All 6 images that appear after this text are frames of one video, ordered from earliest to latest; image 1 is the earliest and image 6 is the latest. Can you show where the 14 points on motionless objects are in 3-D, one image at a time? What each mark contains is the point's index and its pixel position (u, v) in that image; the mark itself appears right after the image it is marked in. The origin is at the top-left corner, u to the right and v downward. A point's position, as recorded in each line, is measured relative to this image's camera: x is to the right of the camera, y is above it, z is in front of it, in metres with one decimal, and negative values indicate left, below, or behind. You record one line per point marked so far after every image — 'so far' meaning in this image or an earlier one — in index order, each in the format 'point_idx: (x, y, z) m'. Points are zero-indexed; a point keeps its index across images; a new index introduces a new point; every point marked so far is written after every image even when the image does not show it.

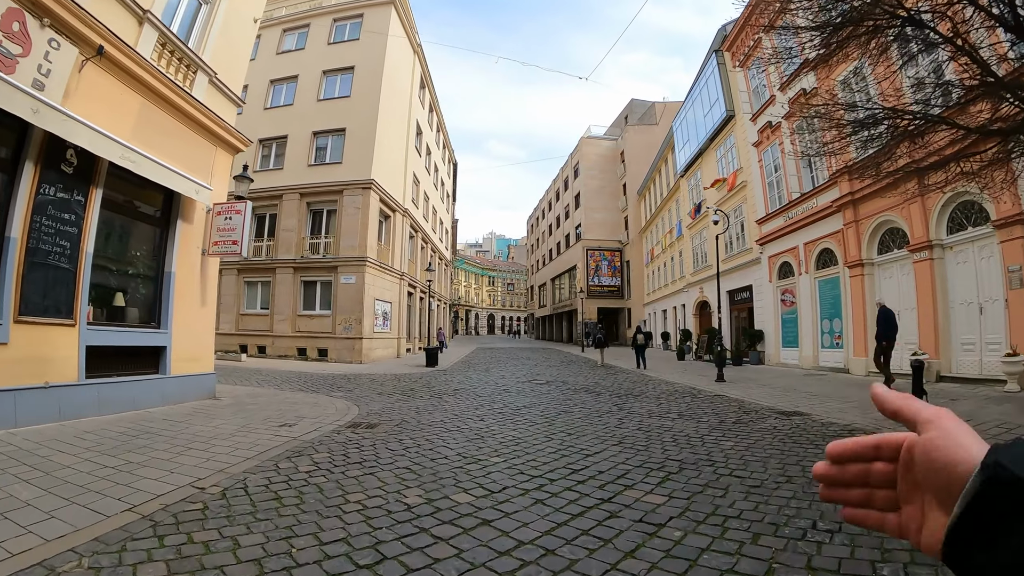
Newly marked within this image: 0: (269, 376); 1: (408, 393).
0: (-8.7, -3.2, +16.2) m
1: (-2.3, -2.4, +10.3) m
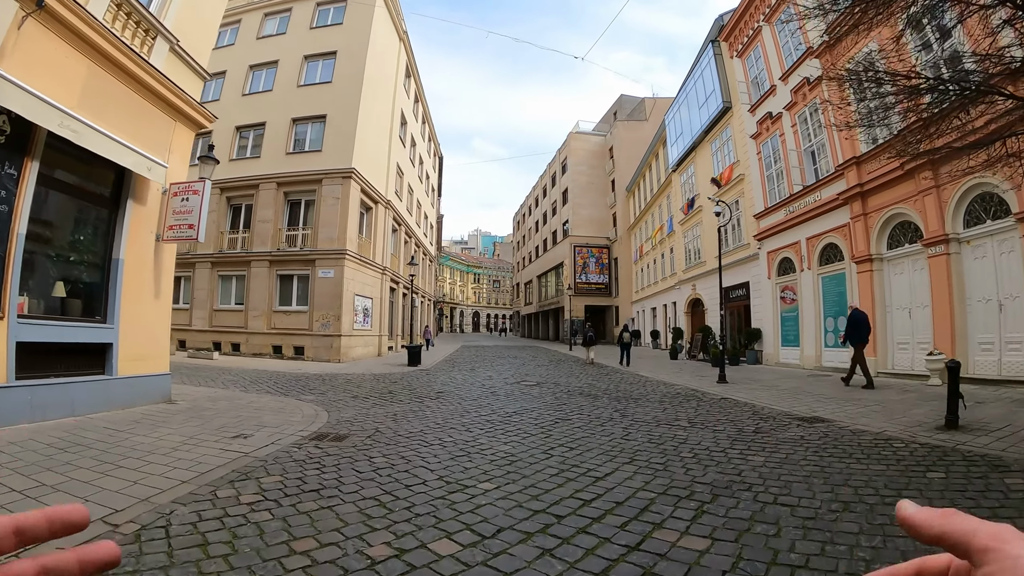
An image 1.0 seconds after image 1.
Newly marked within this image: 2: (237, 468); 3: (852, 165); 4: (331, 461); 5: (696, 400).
0: (-9.1, -2.9, +15.0) m
1: (-2.6, -2.2, +9.3) m
2: (-3.1, -2.0, +5.1) m
3: (+9.2, +3.3, +12.4) m
4: (-2.0, -1.9, +5.0) m
5: (+3.4, -2.1, +8.6) m
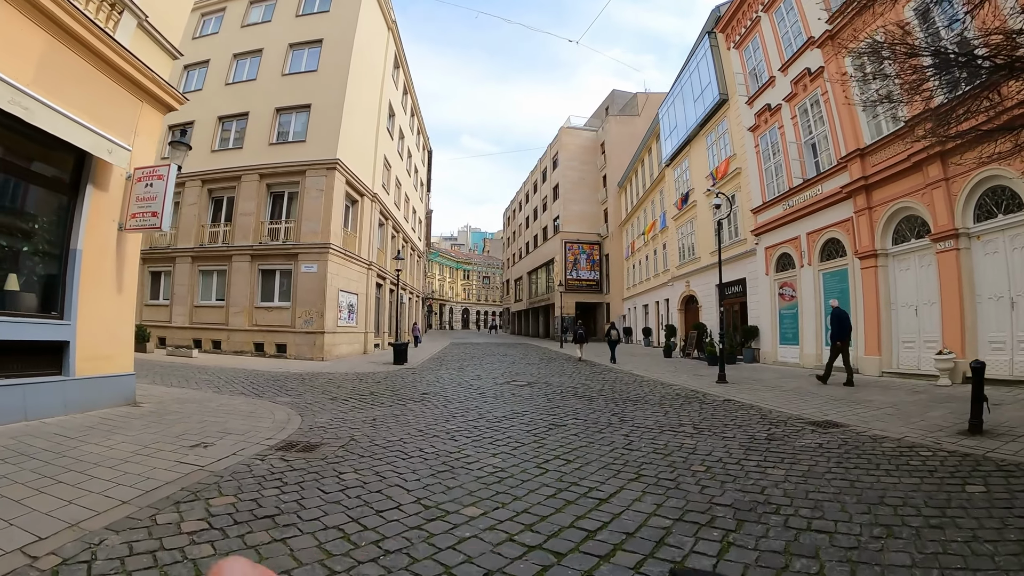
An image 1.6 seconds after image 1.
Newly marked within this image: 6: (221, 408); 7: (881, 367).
0: (-9.4, -2.7, +14.2) m
1: (-2.7, -2.1, +8.7) m
2: (-3.2, -1.9, +4.5) m
3: (+9.0, +3.4, +11.9) m
4: (-2.1, -1.8, +4.4) m
5: (+3.3, -2.0, +8.1) m
6: (-5.7, -2.4, +8.9) m
7: (+9.1, -1.9, +11.2) m
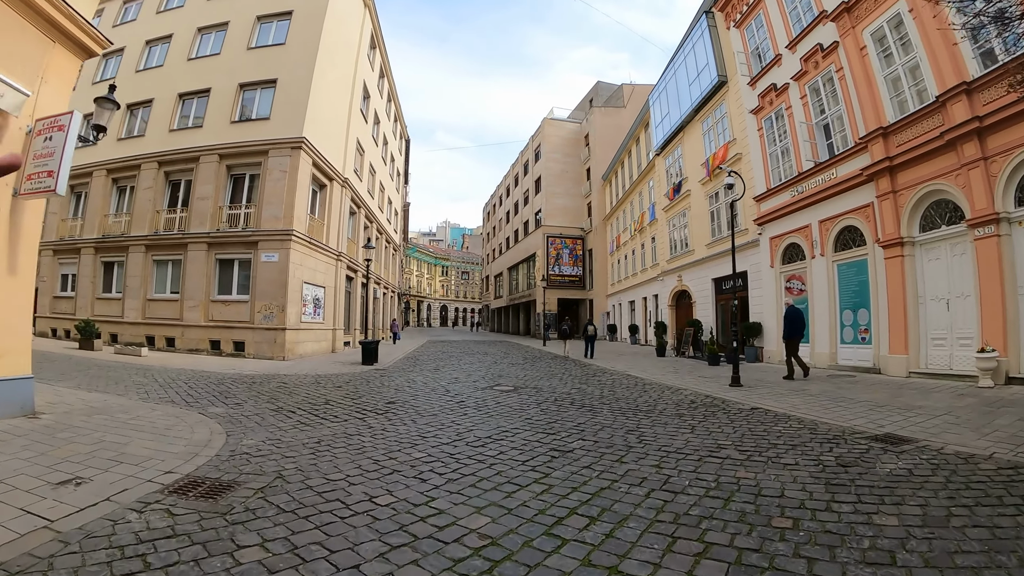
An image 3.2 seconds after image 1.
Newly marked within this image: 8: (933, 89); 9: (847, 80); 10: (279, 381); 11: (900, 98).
0: (-9.9, -2.4, +12.3) m
1: (-3.0, -1.9, +7.1) m
2: (-3.2, -1.7, +2.8) m
3: (+8.7, +3.6, +10.8) m
4: (-2.1, -1.6, +2.8) m
5: (+3.1, -1.8, +6.8) m
6: (-5.9, -2.1, +7.2) m
7: (+8.7, -1.8, +10.1) m
8: (+9.1, +4.3, +9.9) m
9: (+8.8, +5.5, +12.0) m
10: (-5.6, -2.2, +10.9) m
11: (+9.1, +4.5, +10.7) m
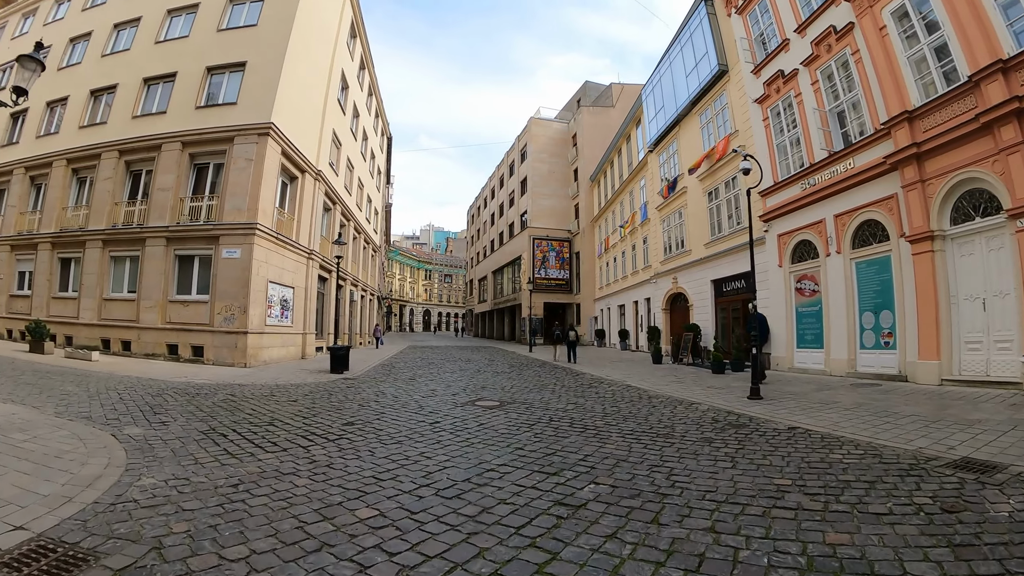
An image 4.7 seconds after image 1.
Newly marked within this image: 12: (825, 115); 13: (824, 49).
0: (-10.2, -2.4, +10.6) m
1: (-3.1, -1.8, +5.6) m
2: (-3.2, -1.6, +1.4) m
3: (+8.4, +3.6, +9.9) m
4: (-2.1, -1.5, +1.4) m
5: (+2.9, -1.8, +5.5) m
6: (-6.1, -2.0, +5.6) m
7: (+8.5, -1.8, +9.1) m
8: (+8.9, +4.3, +9.0) m
9: (+8.6, +5.5, +11.1) m
10: (-5.9, -2.1, +9.4) m
11: (+8.9, +4.5, +9.8) m
12: (+8.3, +4.6, +12.1) m
13: (+8.2, +6.3, +12.0) m
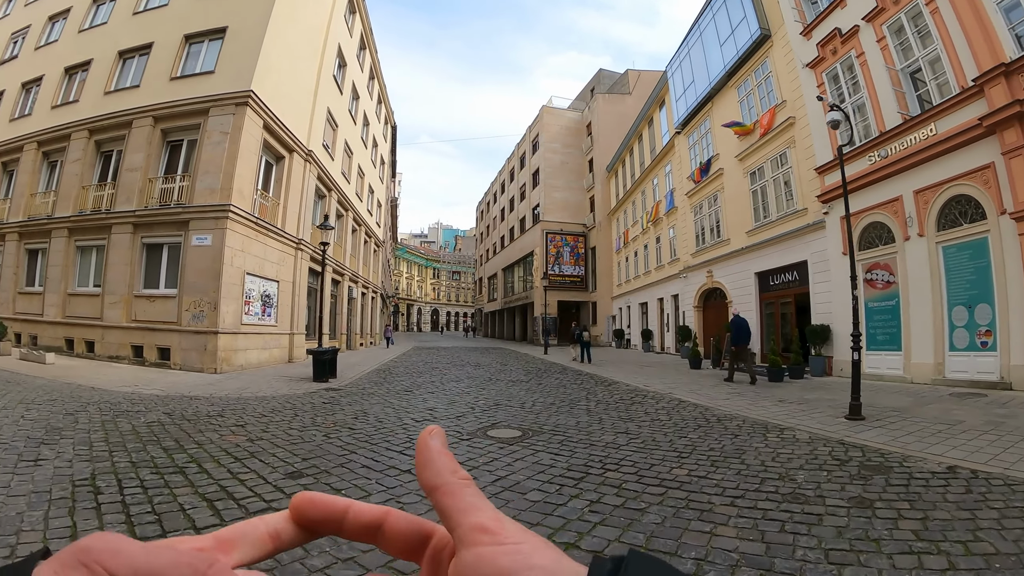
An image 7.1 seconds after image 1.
0: (-9.8, -2.2, +8.8) m
1: (-2.8, -1.6, +3.7) m
2: (-3.0, -1.4, -0.5) m
3: (+8.7, +3.8, +7.7) m
4: (-1.9, -1.3, -0.6) m
5: (+3.2, -1.6, +3.5) m
6: (-5.8, -1.8, +3.8) m
7: (+8.8, -1.5, +6.9) m
8: (+9.2, +4.5, +6.8) m
9: (+8.9, +5.7, +9.0) m
10: (-5.5, -2.0, +7.6) m
11: (+9.2, +4.7, +7.6) m
12: (+8.7, +4.8, +10.0) m
13: (+8.6, +6.5, +9.9) m
